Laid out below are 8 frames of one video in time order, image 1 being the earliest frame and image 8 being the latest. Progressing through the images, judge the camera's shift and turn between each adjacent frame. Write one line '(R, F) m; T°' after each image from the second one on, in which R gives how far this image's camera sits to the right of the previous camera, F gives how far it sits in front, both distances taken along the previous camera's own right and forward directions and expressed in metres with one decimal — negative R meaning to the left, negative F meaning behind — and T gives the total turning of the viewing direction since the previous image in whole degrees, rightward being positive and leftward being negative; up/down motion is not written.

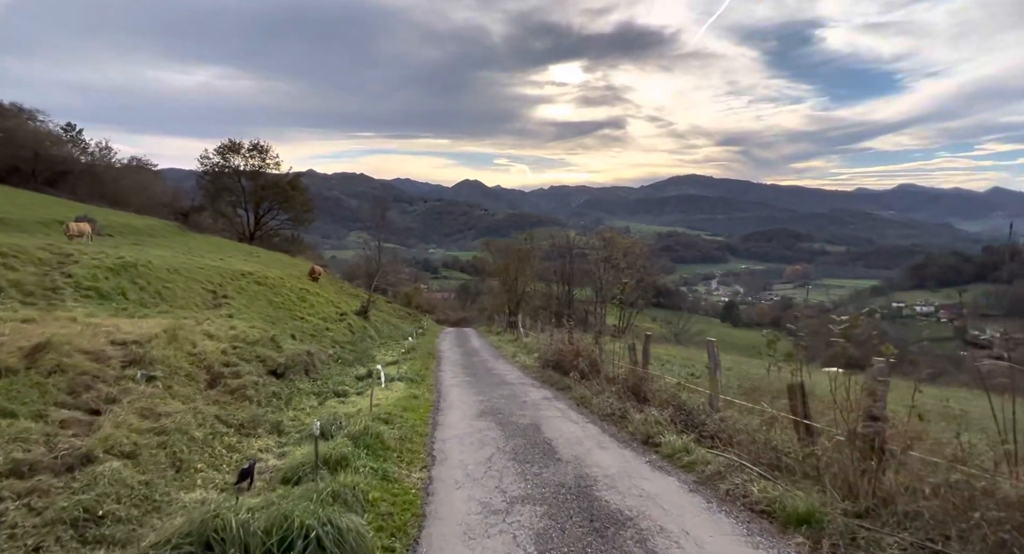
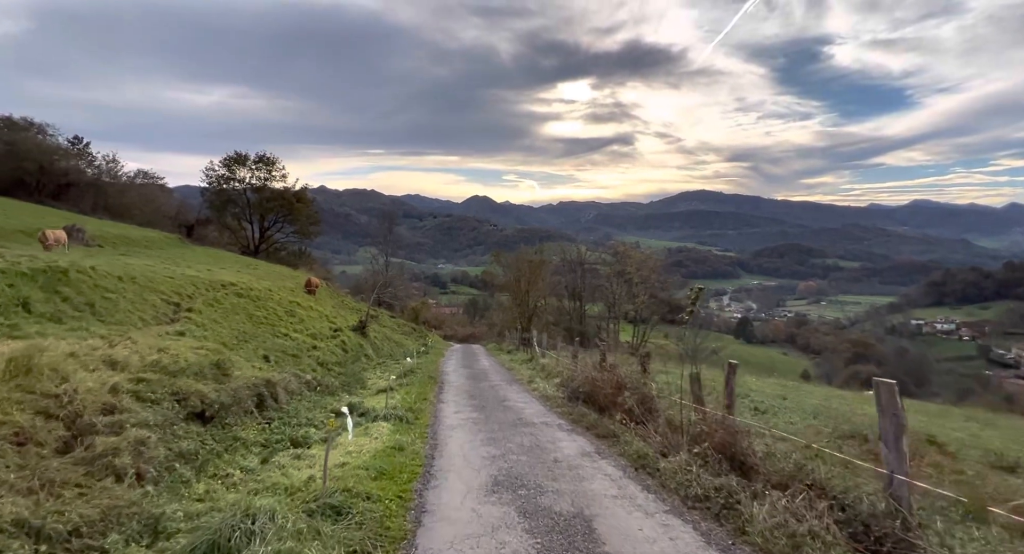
(-0.1, +1.0) m; -1°
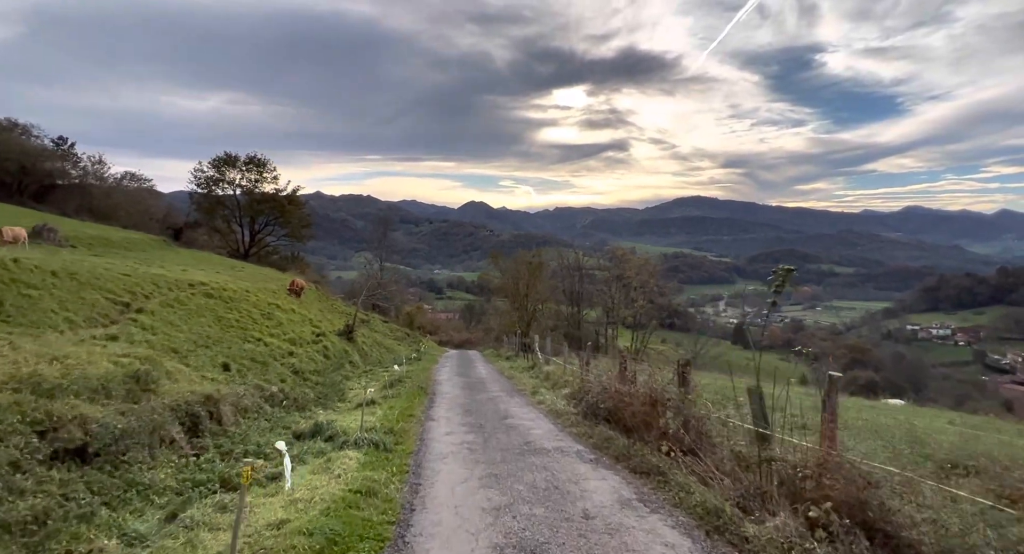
(0.0, +0.7) m; 0°
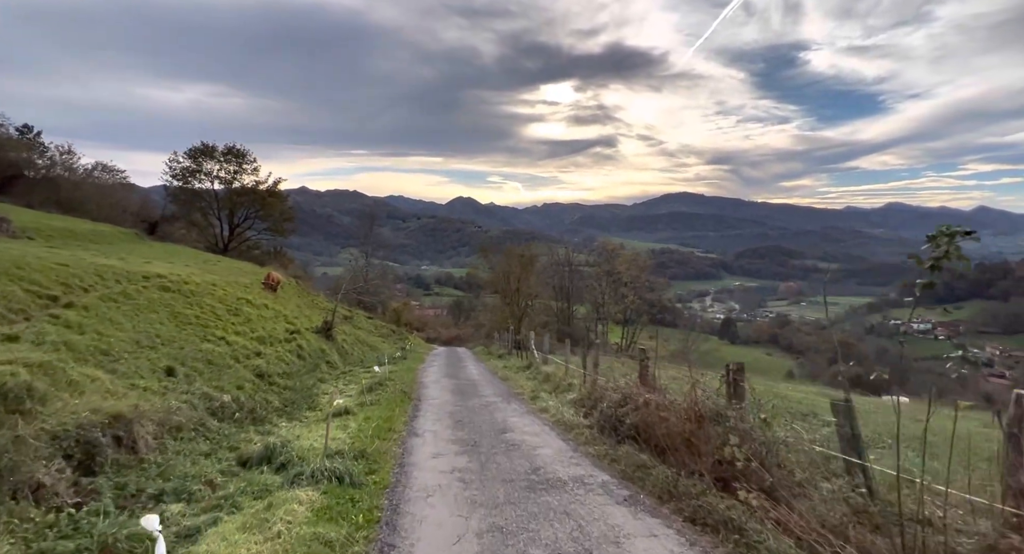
(-0.1, +0.6) m; +1°
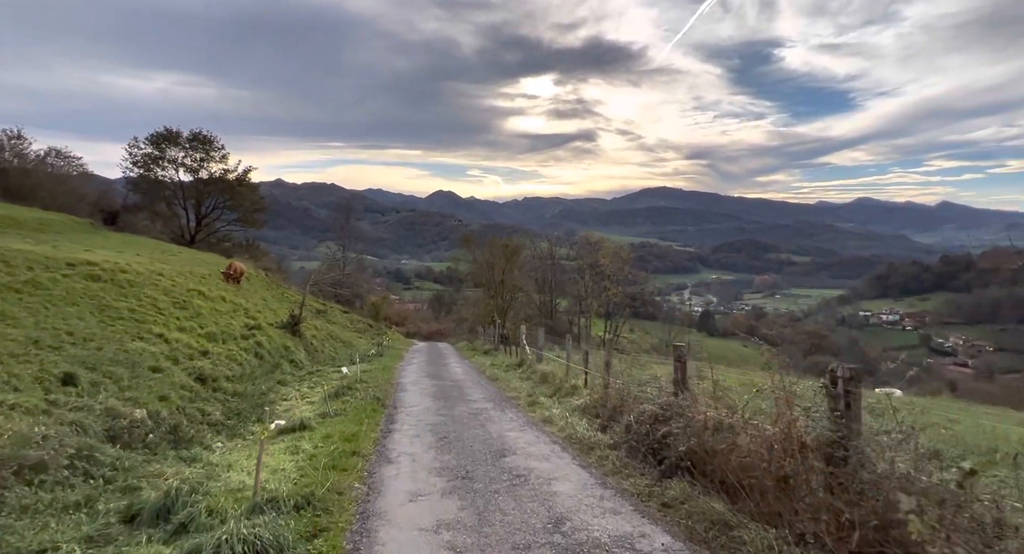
(-0.5, -0.5) m; +2°
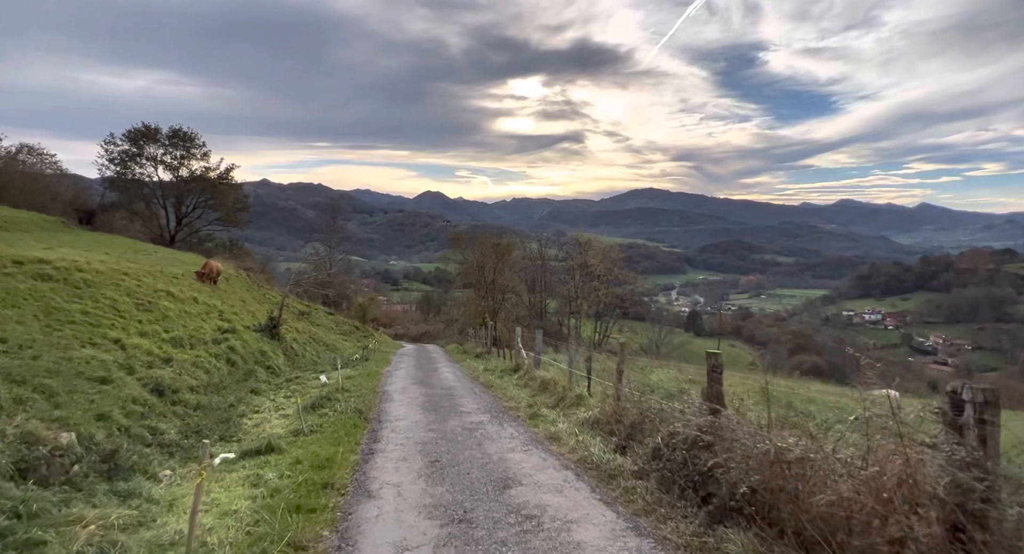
(-0.3, -0.5) m; +1°
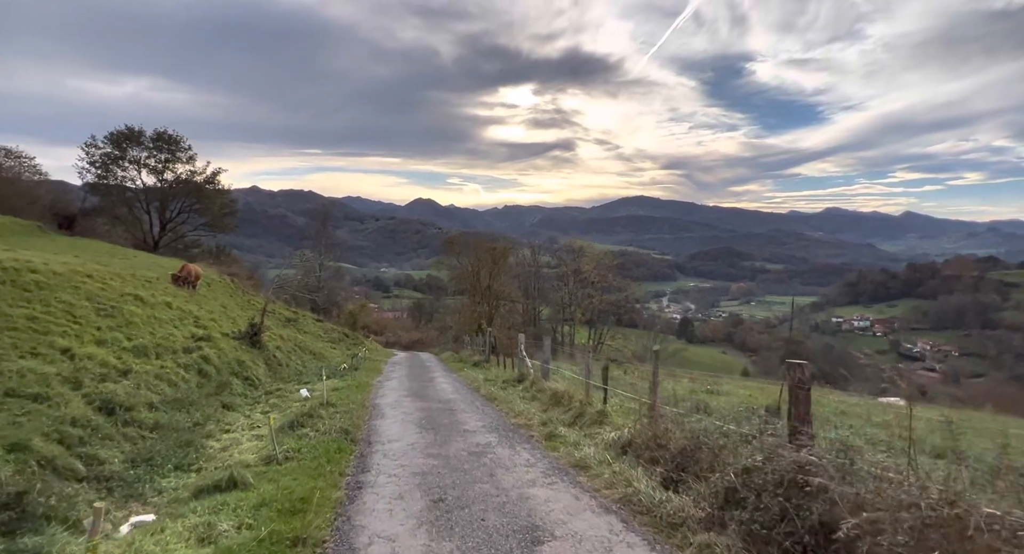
(-0.2, +0.2) m; +1°
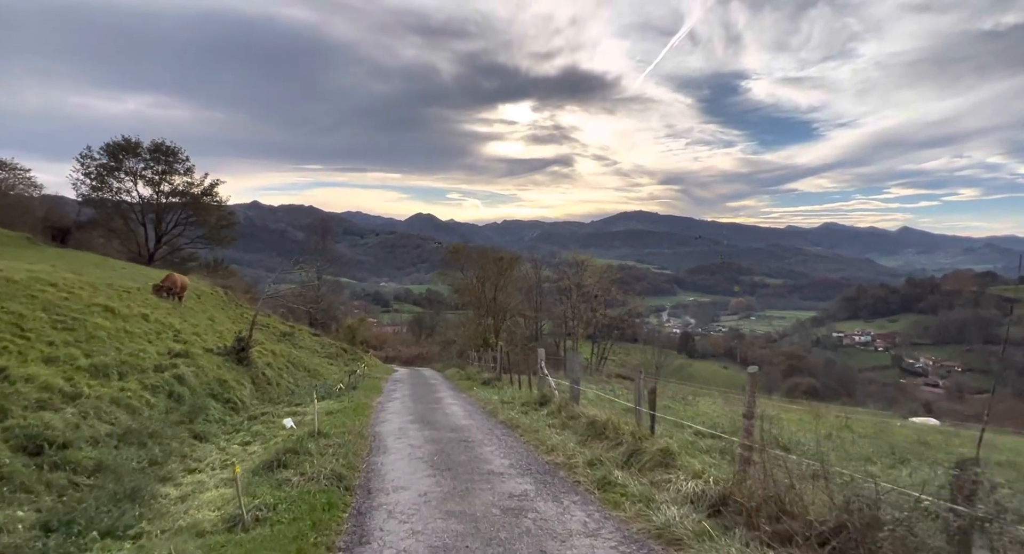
(-0.3, +0.3) m; 0°
